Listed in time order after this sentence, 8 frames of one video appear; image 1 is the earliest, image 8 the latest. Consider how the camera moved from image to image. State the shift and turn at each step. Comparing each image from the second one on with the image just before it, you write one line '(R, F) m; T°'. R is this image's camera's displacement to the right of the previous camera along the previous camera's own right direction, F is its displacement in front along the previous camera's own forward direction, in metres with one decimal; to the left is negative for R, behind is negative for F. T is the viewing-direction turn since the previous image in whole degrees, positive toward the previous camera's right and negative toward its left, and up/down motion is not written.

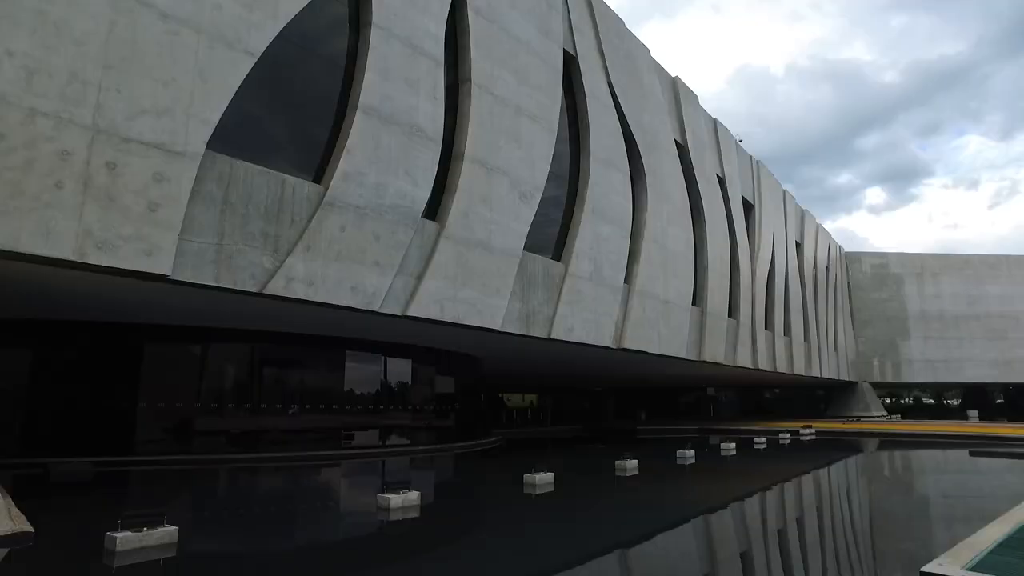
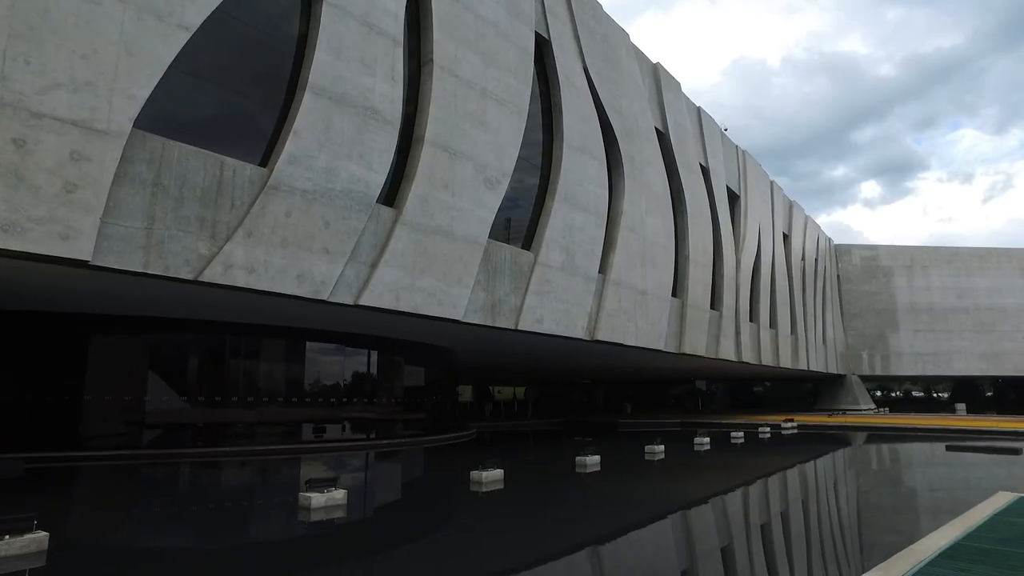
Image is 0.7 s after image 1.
(+0.5, +0.3) m; 0°
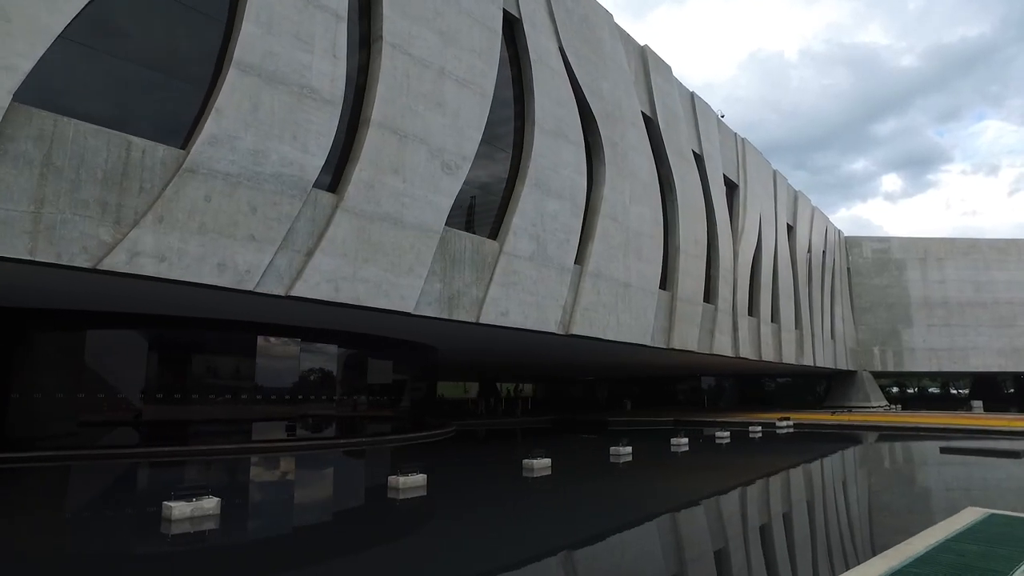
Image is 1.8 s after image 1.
(+0.9, +0.6) m; -2°
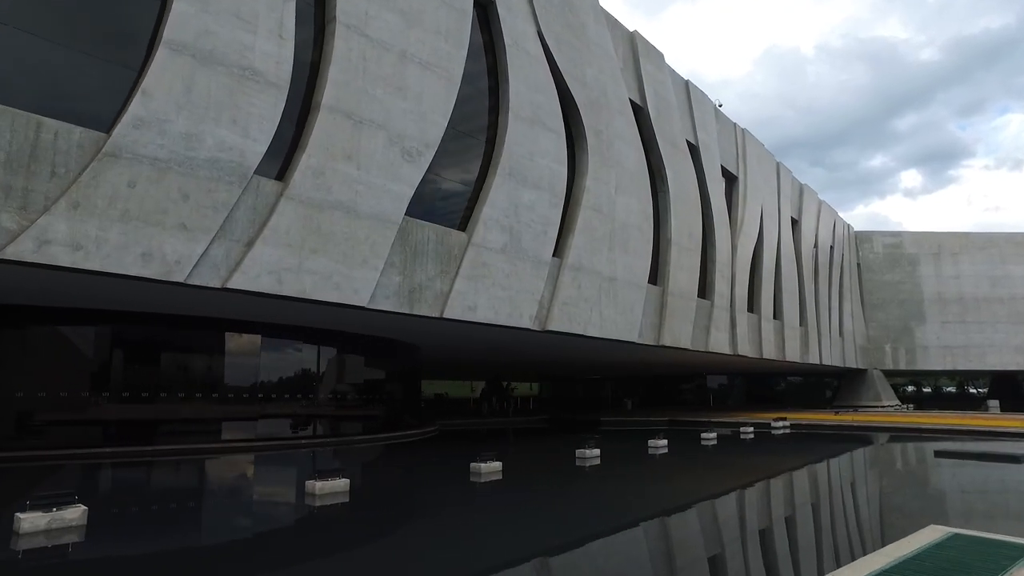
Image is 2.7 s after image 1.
(+0.8, +0.5) m; -1°
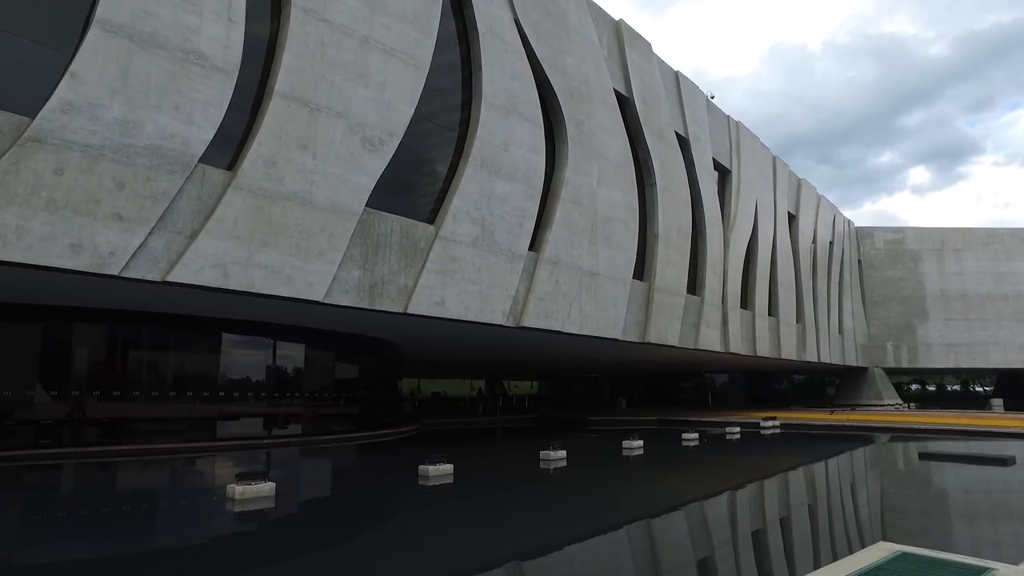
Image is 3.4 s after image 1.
(+0.6, +0.4) m; -1°
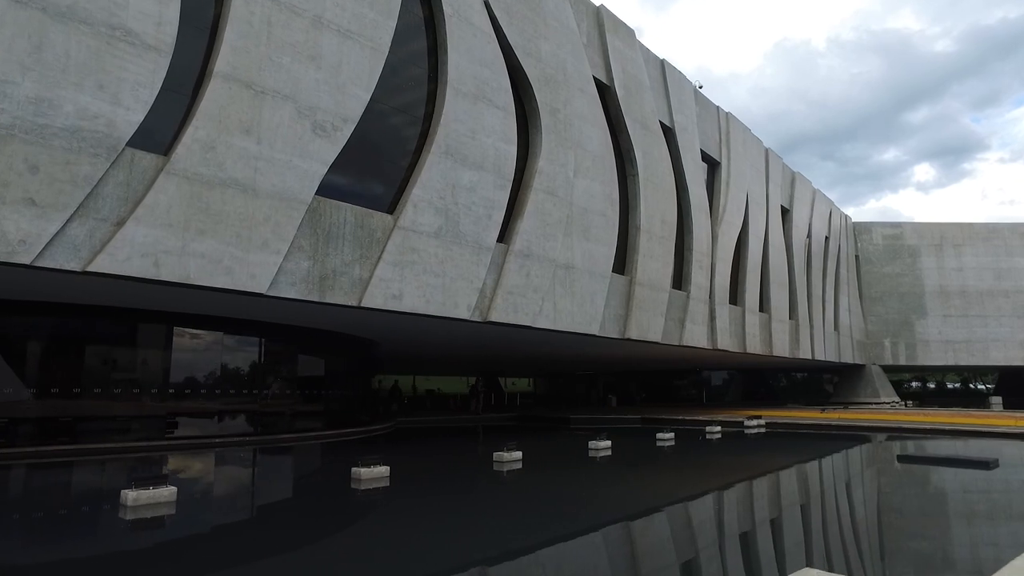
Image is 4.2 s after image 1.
(+0.6, +0.4) m; 0°
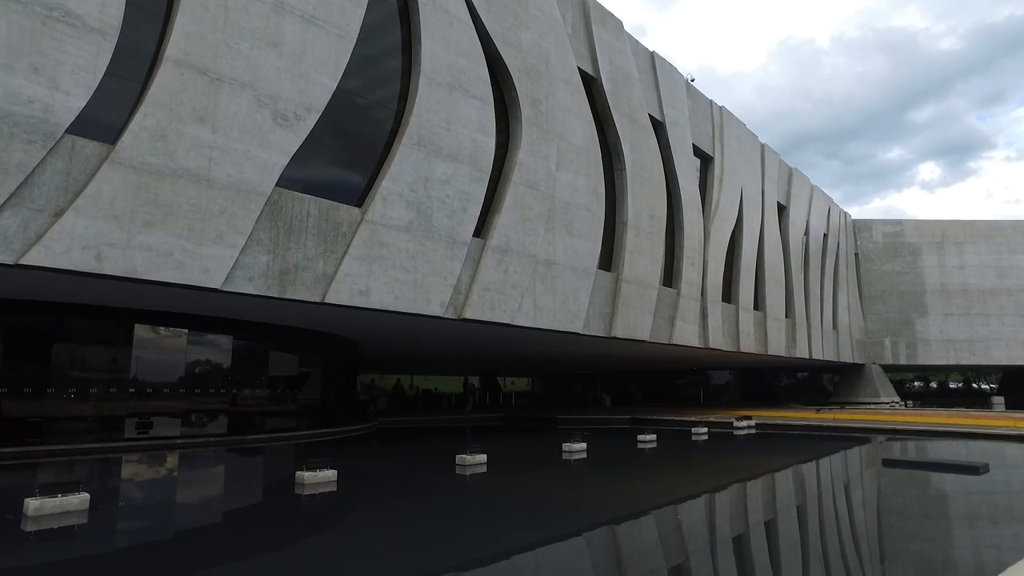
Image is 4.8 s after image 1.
(+0.5, +0.4) m; 0°
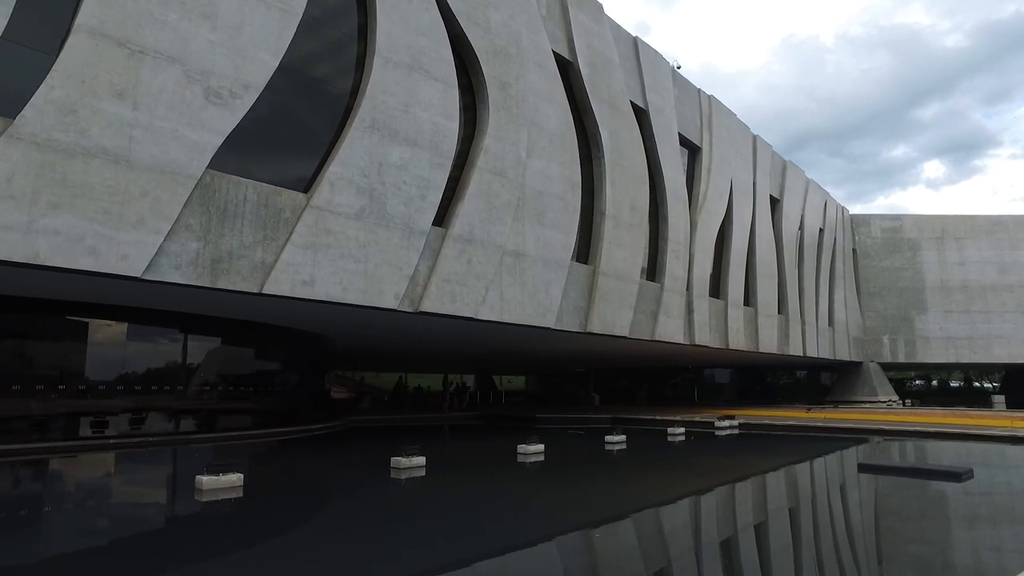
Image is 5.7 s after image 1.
(+0.7, +0.6) m; 0°
